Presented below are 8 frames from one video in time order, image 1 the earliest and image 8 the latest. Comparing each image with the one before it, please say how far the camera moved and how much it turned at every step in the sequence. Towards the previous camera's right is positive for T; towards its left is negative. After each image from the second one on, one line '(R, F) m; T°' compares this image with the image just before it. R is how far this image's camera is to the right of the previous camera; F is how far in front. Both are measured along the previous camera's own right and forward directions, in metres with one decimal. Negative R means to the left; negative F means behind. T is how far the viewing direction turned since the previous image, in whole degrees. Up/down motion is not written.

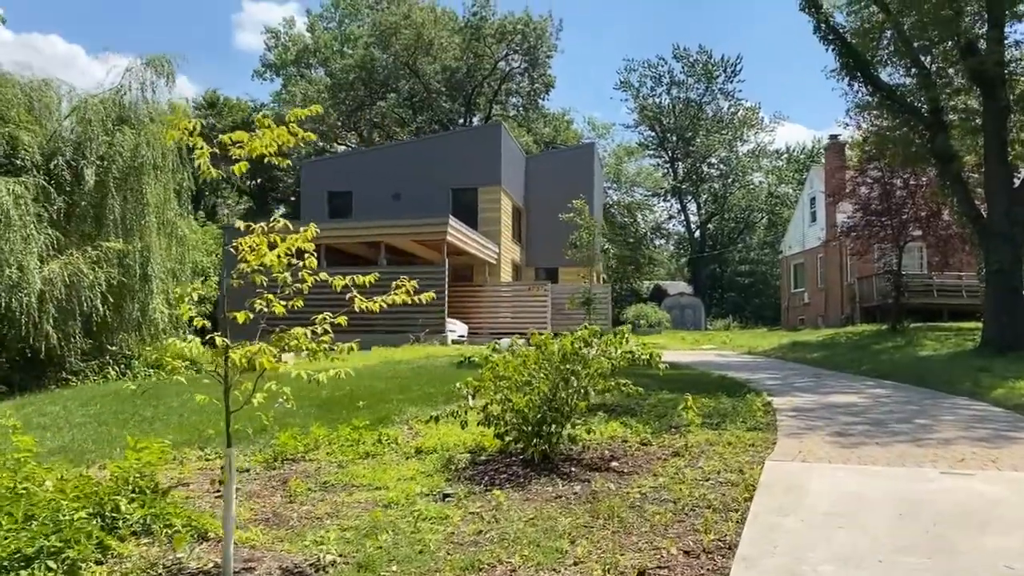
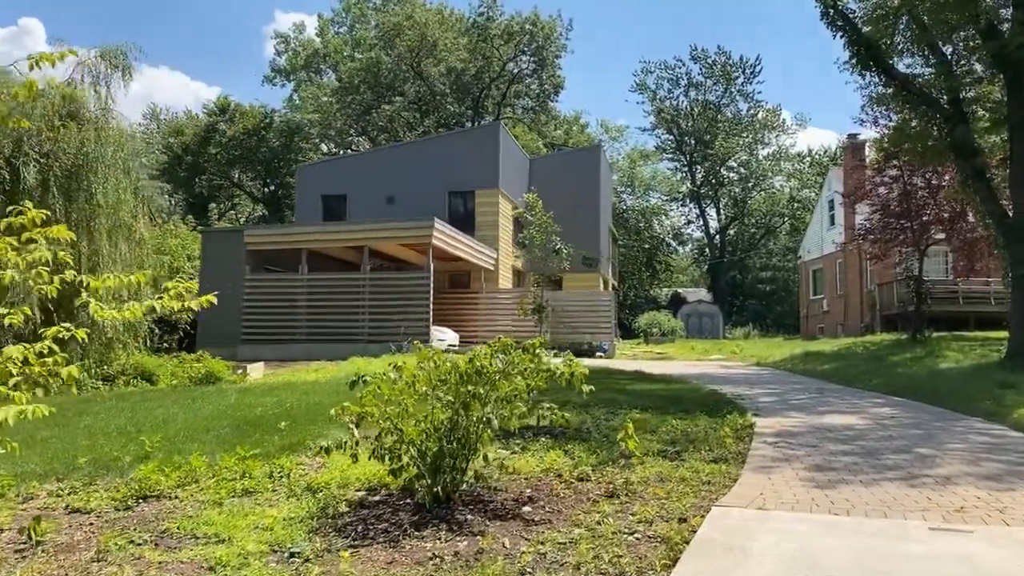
(+0.8, +1.0) m; -2°
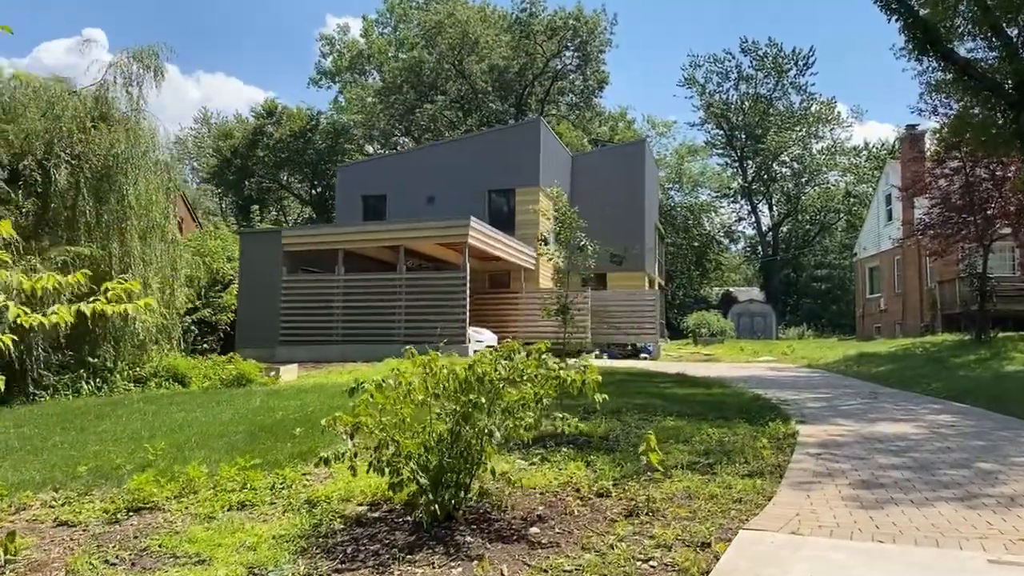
(+0.2, +0.4) m; -4°
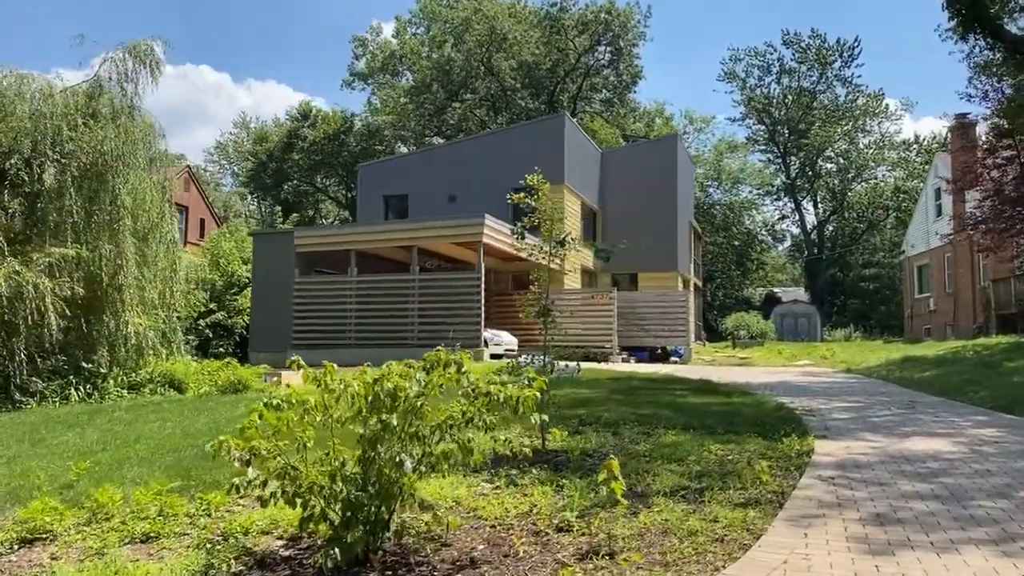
(+0.5, +0.7) m; -3°
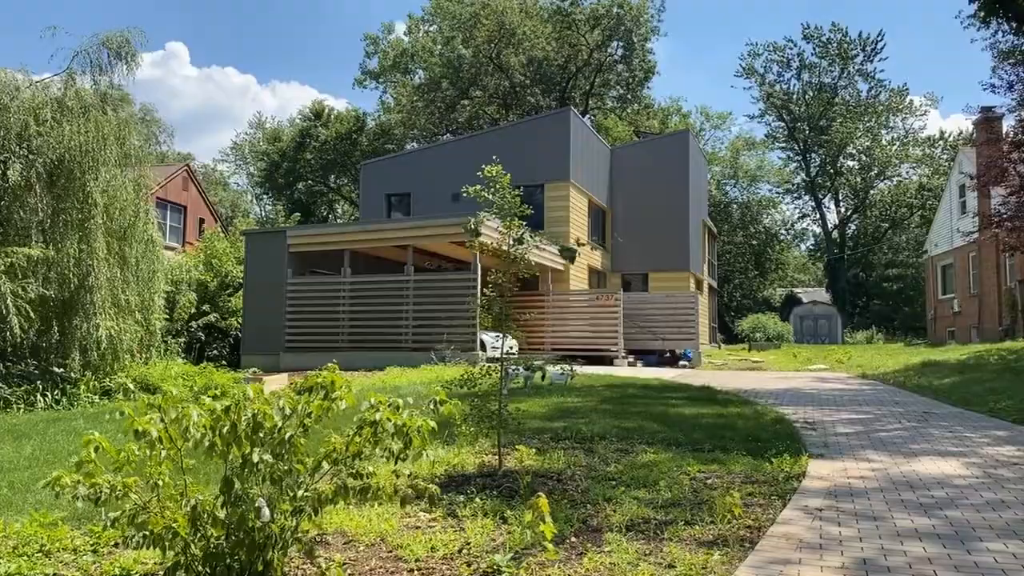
(+0.5, +0.6) m; -2°
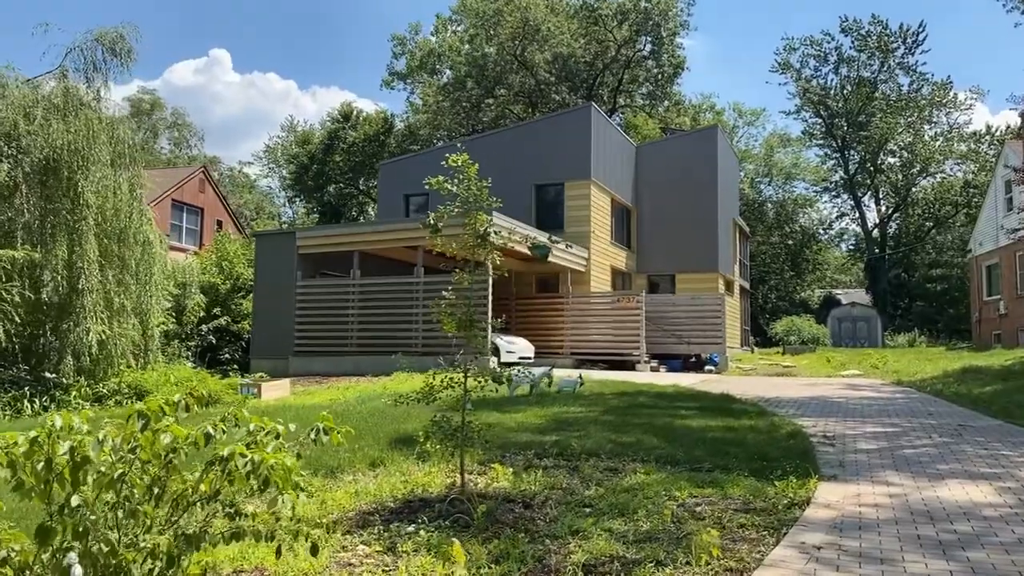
(+0.4, +0.6) m; -3°
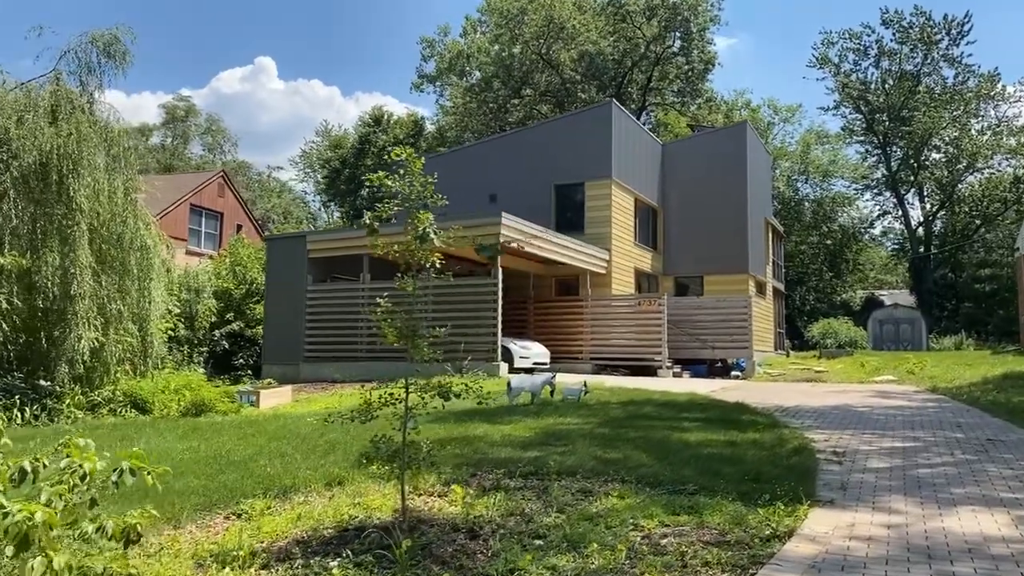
(+0.5, +0.5) m; -3°
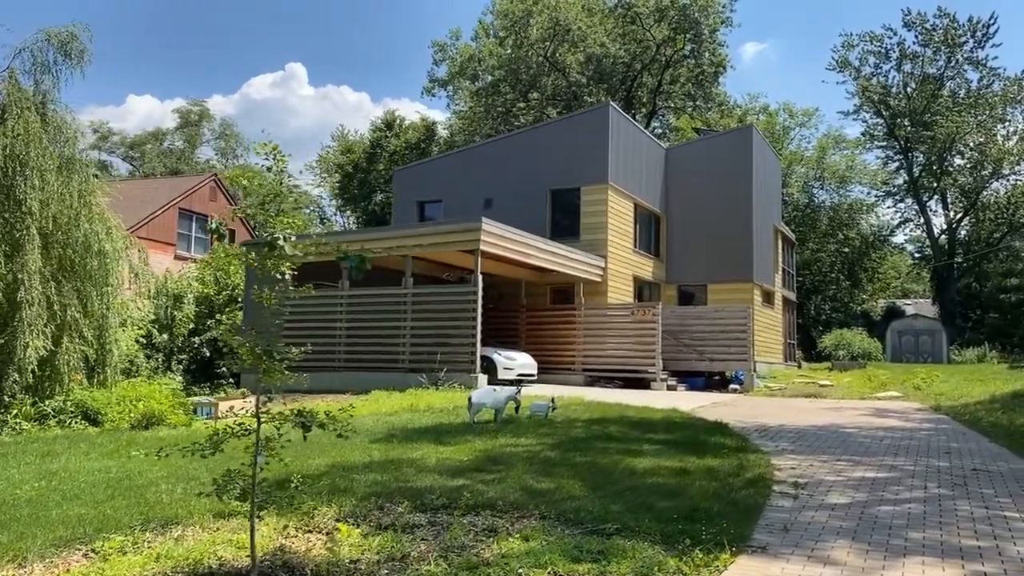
(+0.7, +0.5) m; -2°
